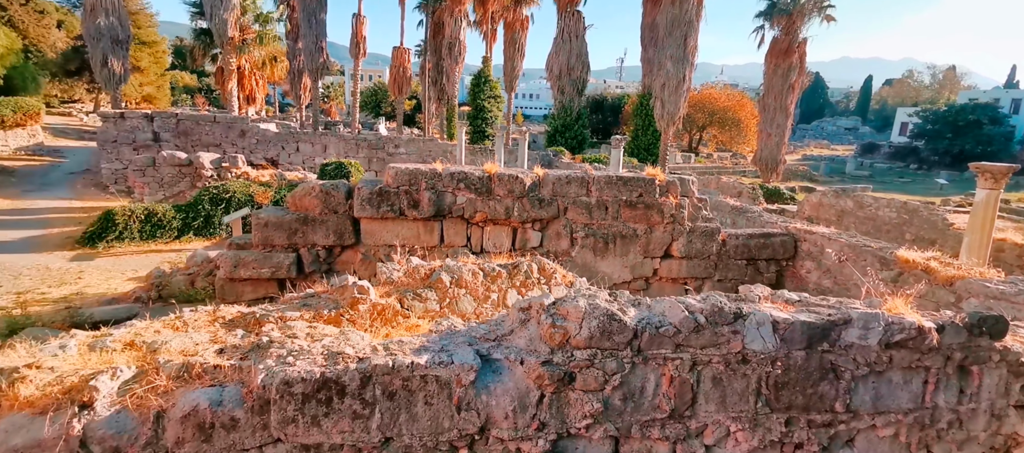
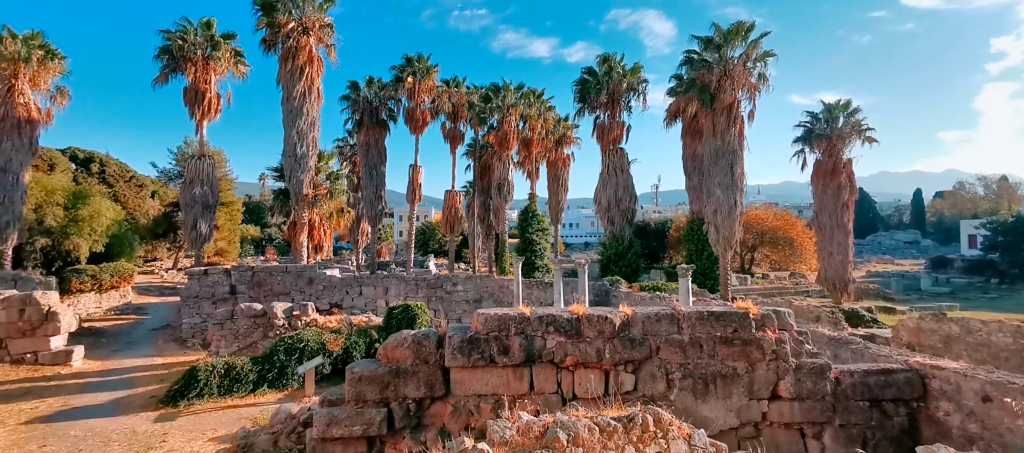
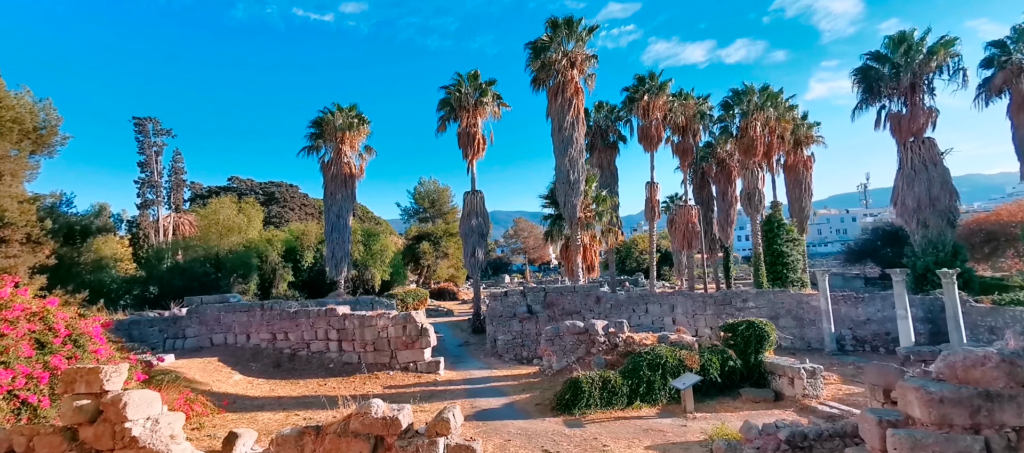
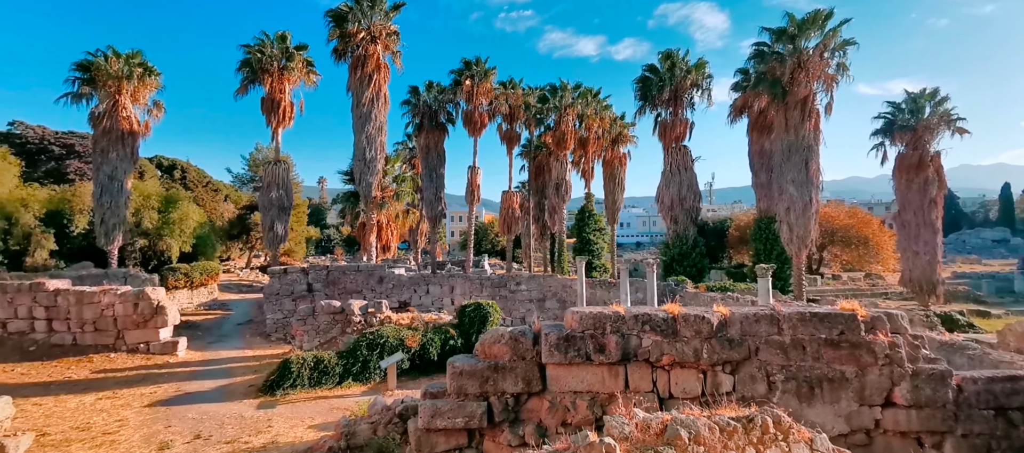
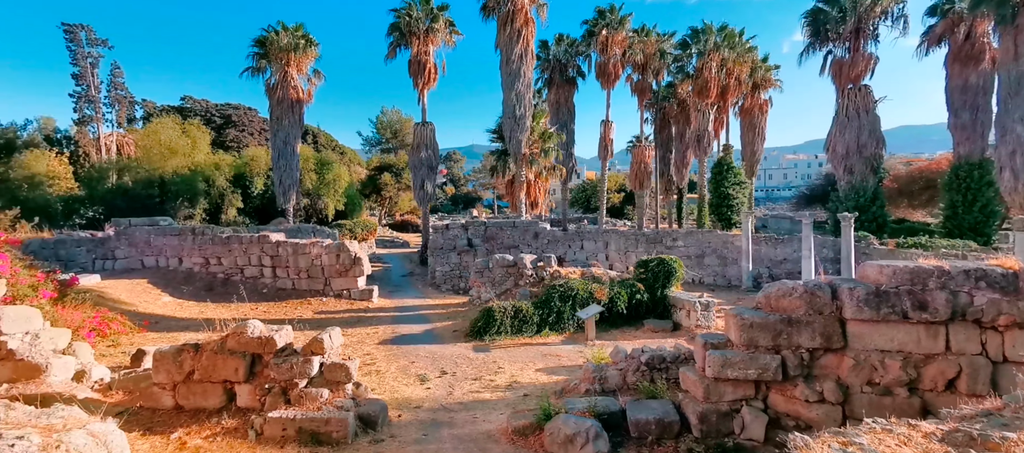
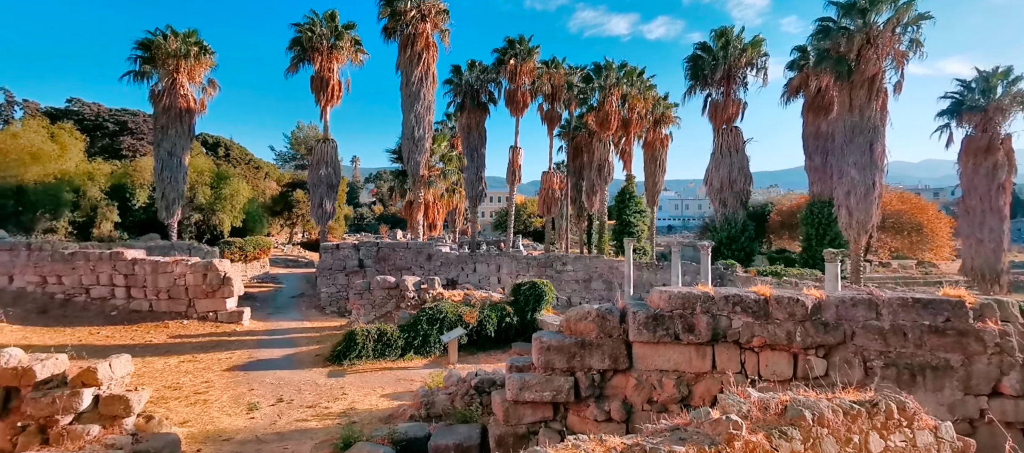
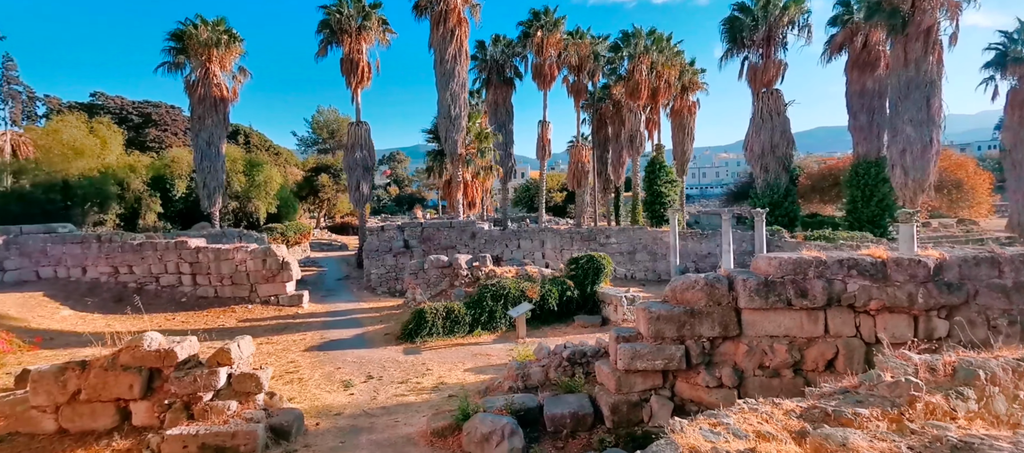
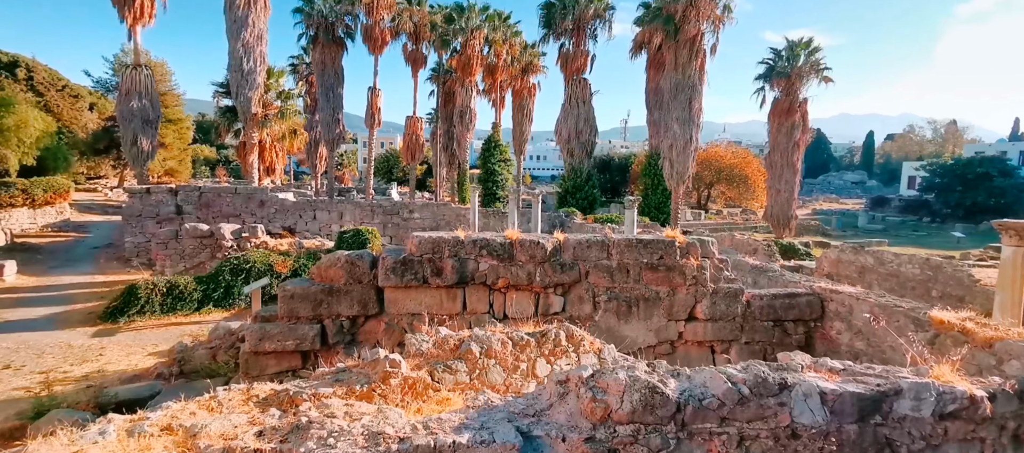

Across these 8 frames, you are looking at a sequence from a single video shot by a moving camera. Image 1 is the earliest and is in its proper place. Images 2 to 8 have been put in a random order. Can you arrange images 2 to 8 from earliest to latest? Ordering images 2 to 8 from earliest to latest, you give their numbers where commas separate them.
8, 2, 4, 6, 7, 5, 3
